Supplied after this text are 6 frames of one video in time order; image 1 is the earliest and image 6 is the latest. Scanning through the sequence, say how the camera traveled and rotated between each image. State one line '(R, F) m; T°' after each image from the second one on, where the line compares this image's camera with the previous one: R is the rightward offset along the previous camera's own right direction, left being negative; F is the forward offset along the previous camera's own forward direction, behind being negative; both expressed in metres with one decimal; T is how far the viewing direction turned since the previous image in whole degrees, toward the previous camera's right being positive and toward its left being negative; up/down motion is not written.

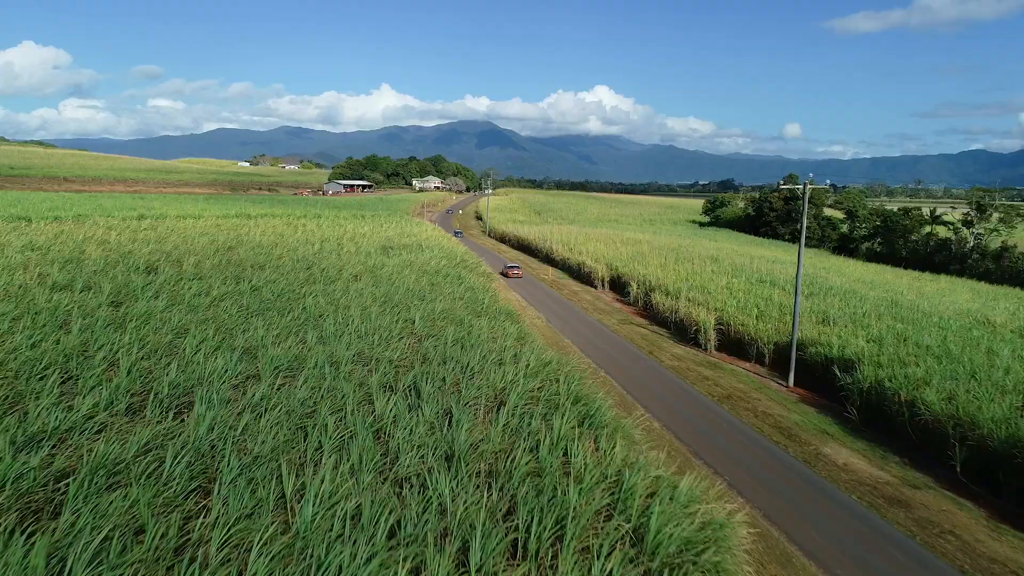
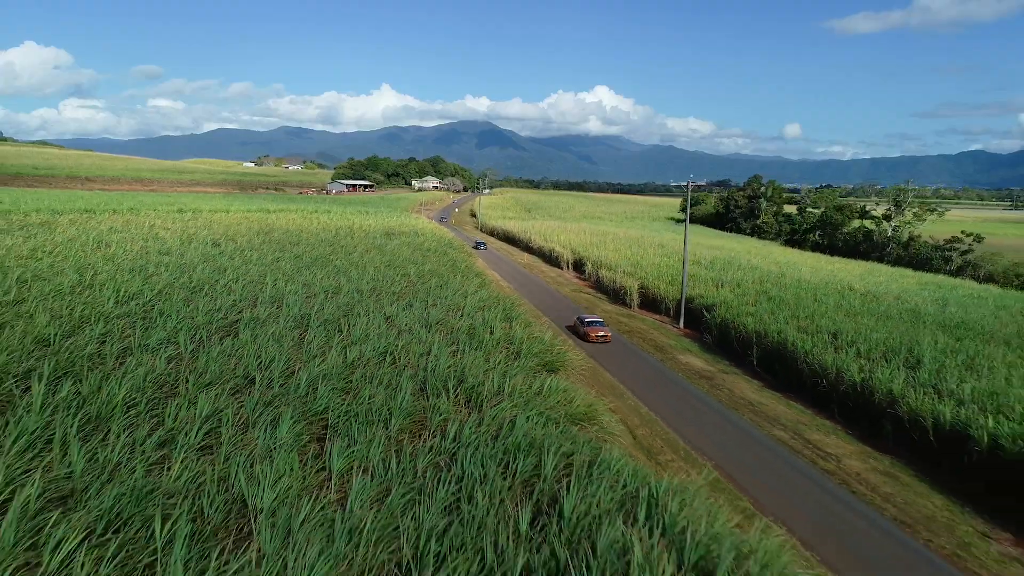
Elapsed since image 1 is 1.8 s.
(+1.2, -5.1) m; 0°
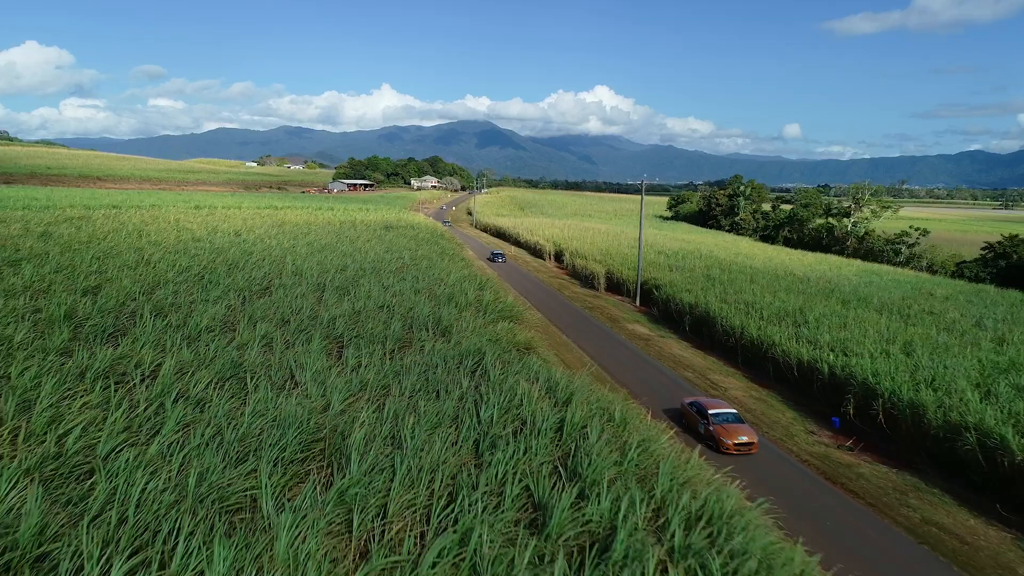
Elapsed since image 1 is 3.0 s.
(+0.9, -3.1) m; 0°
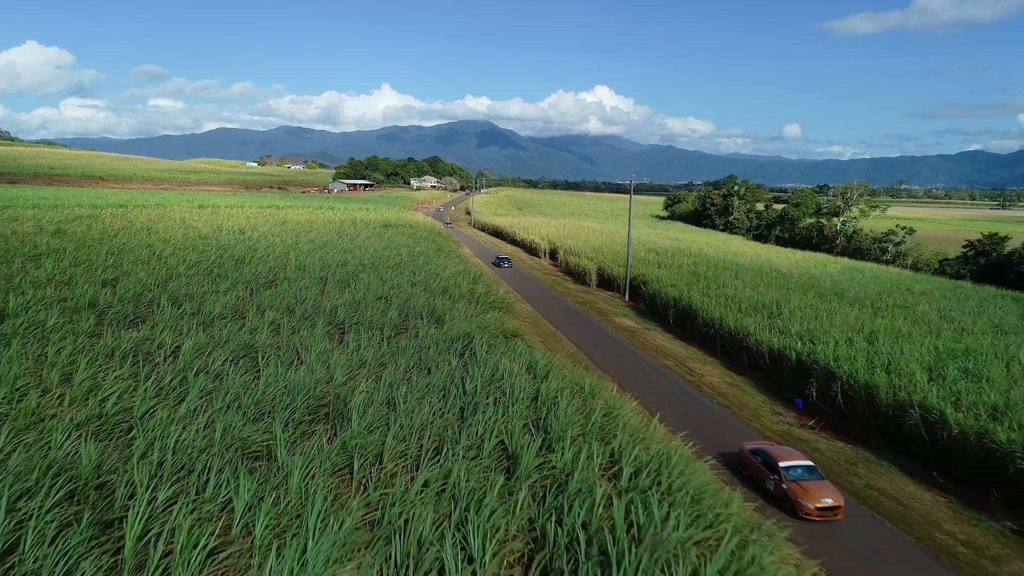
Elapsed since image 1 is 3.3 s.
(+0.3, -0.9) m; 0°
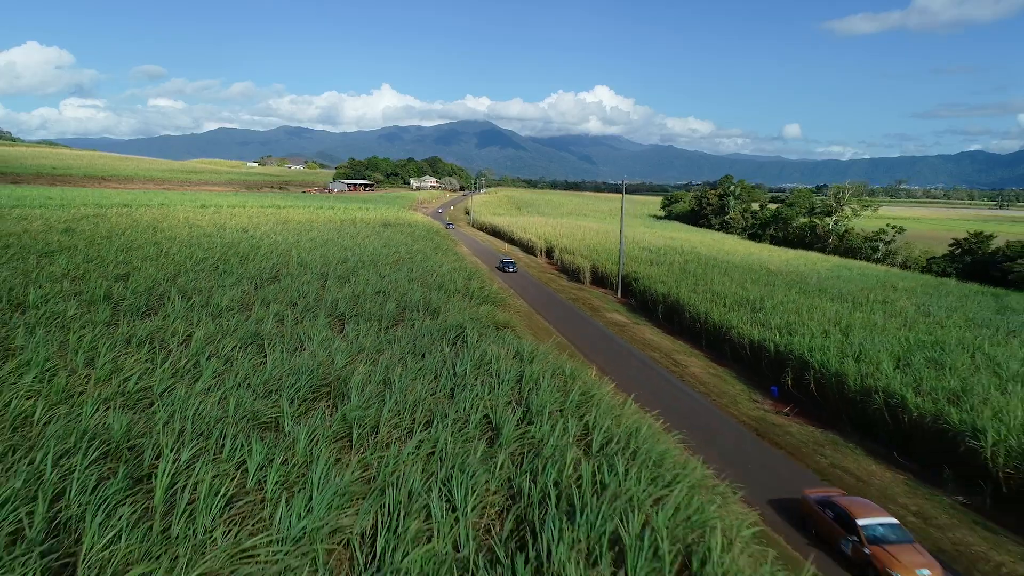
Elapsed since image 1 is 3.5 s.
(+0.2, -0.6) m; 0°
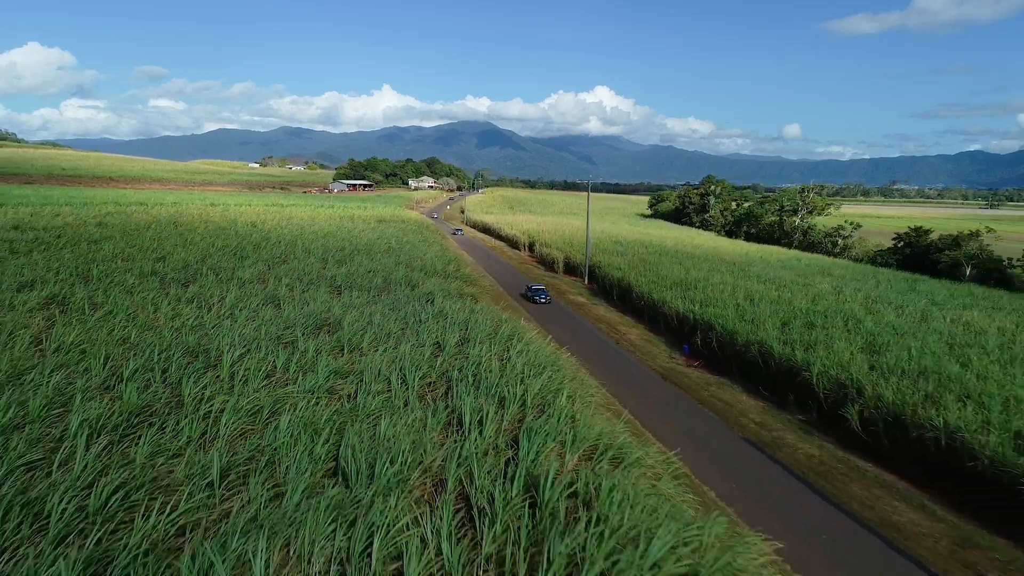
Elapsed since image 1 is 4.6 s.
(+1.1, -2.9) m; 0°
